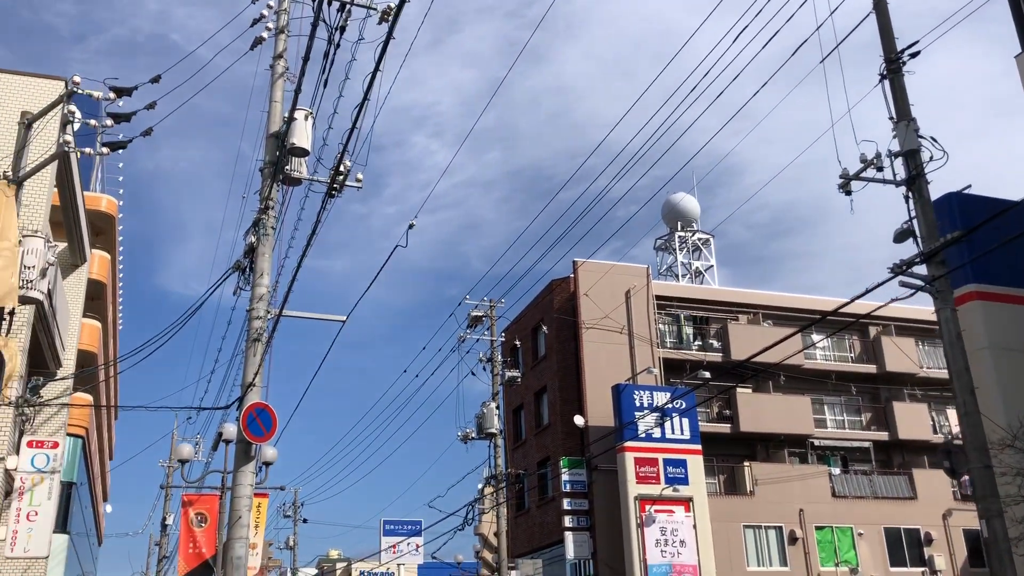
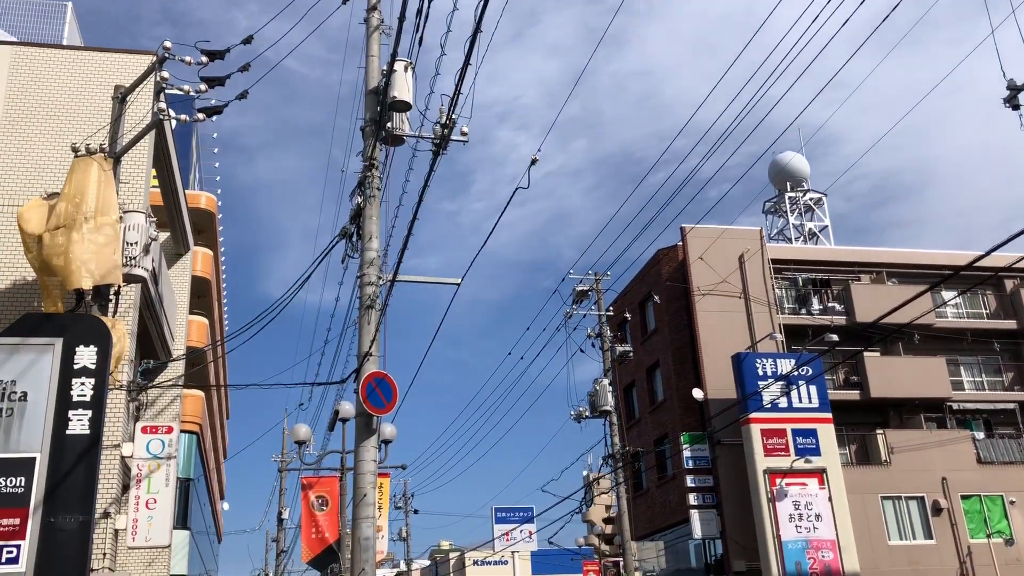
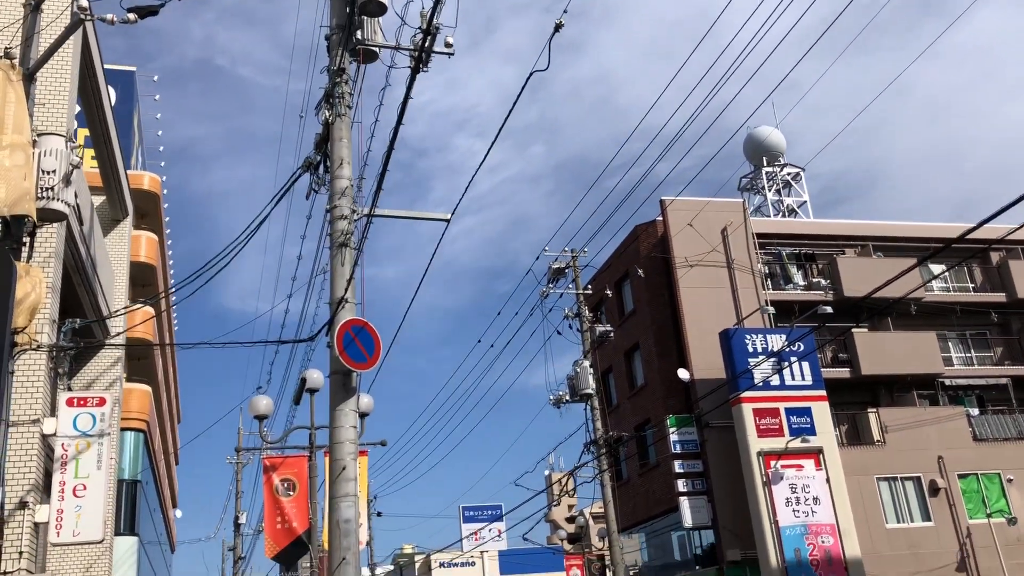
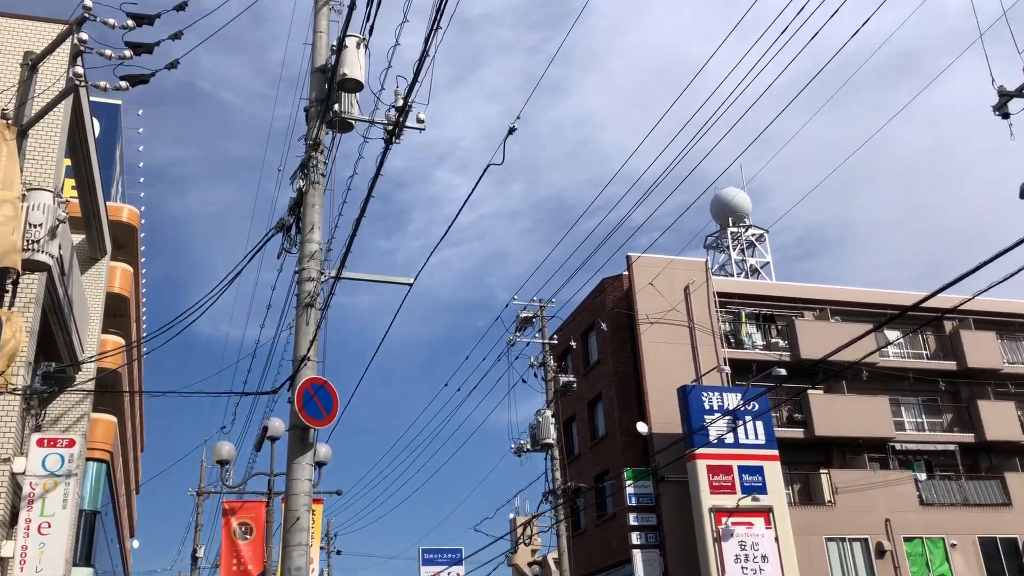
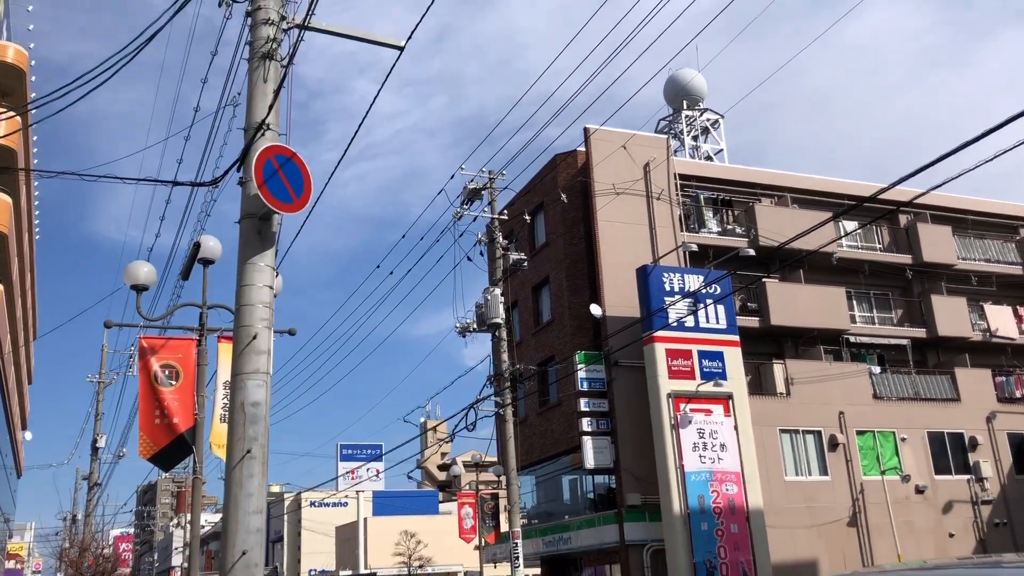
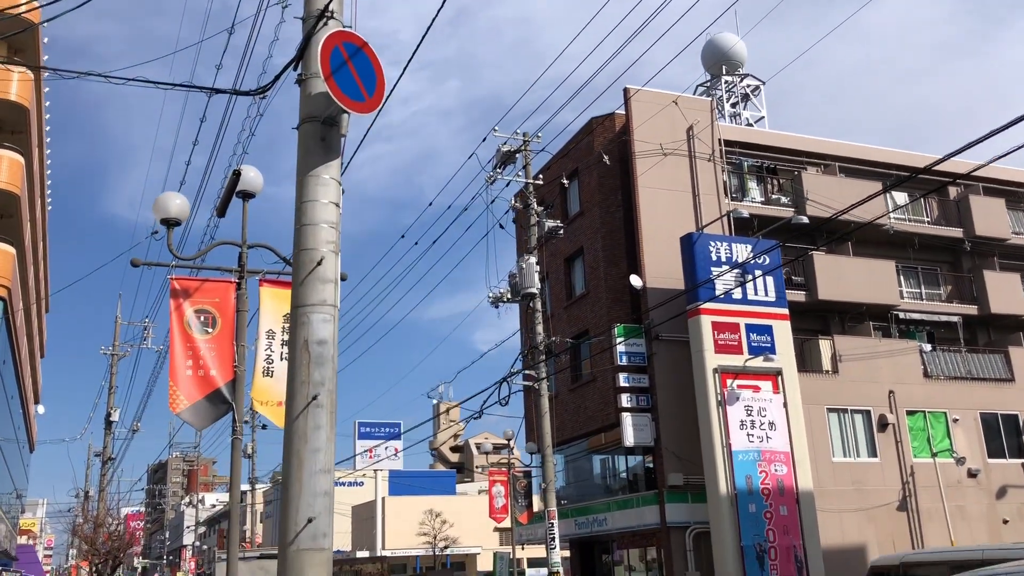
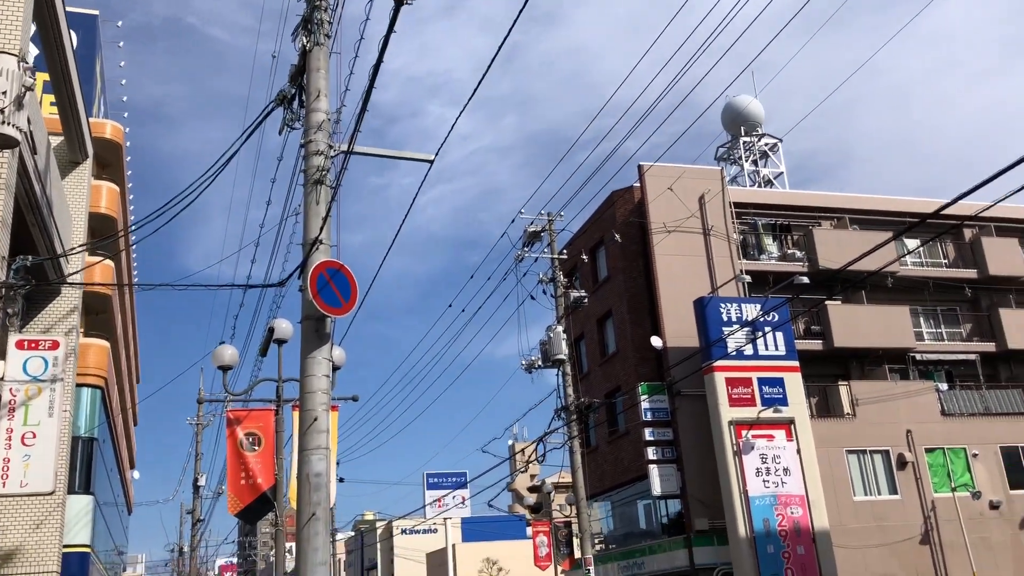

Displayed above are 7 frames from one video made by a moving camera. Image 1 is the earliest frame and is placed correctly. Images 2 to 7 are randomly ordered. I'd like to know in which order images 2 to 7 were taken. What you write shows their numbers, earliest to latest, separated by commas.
2, 4, 3, 7, 5, 6
